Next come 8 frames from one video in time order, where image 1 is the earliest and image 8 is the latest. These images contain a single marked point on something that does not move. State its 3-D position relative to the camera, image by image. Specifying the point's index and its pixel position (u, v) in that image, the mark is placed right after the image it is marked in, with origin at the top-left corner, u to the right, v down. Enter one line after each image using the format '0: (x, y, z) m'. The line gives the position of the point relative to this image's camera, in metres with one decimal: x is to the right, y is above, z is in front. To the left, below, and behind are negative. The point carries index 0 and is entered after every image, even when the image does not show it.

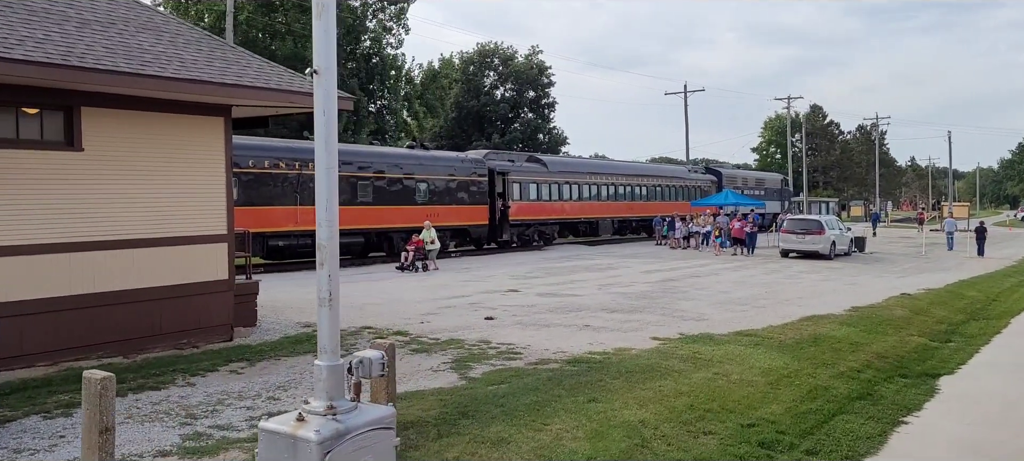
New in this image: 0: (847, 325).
0: (+4.5, -1.3, +12.1) m
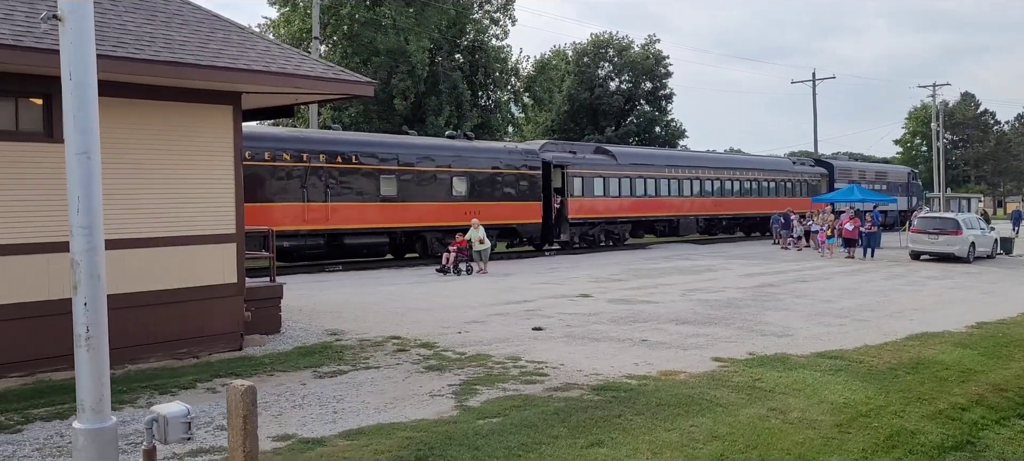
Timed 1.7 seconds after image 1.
0: (+5.0, -1.3, +10.1) m
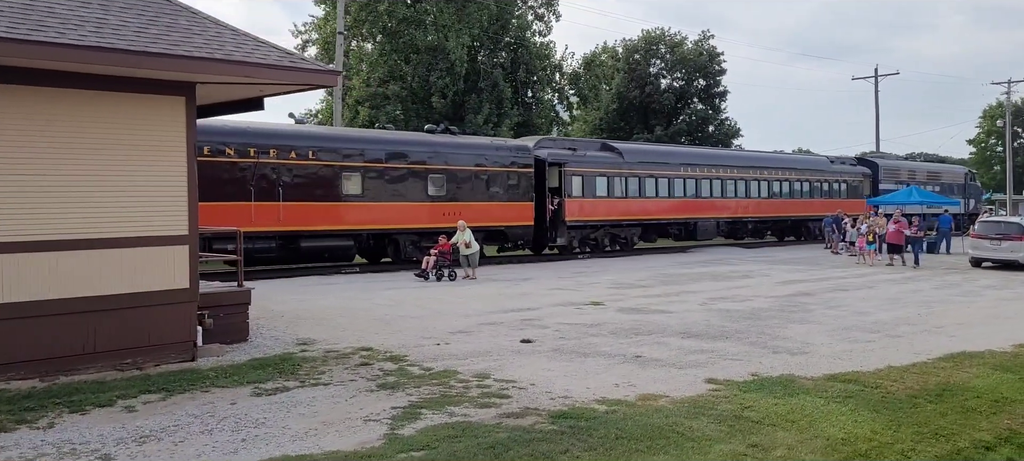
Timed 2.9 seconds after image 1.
0: (+4.8, -1.4, +8.9) m
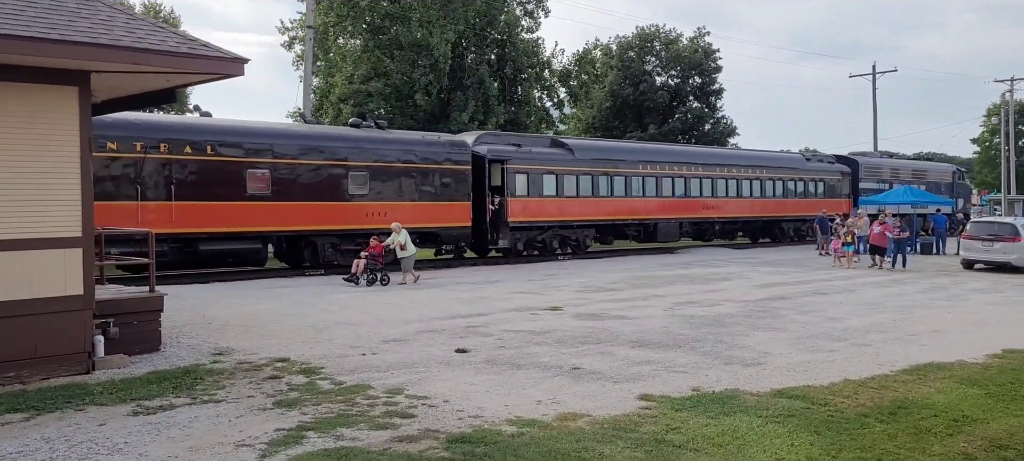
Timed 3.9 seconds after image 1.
0: (+4.2, -1.4, +8.2) m
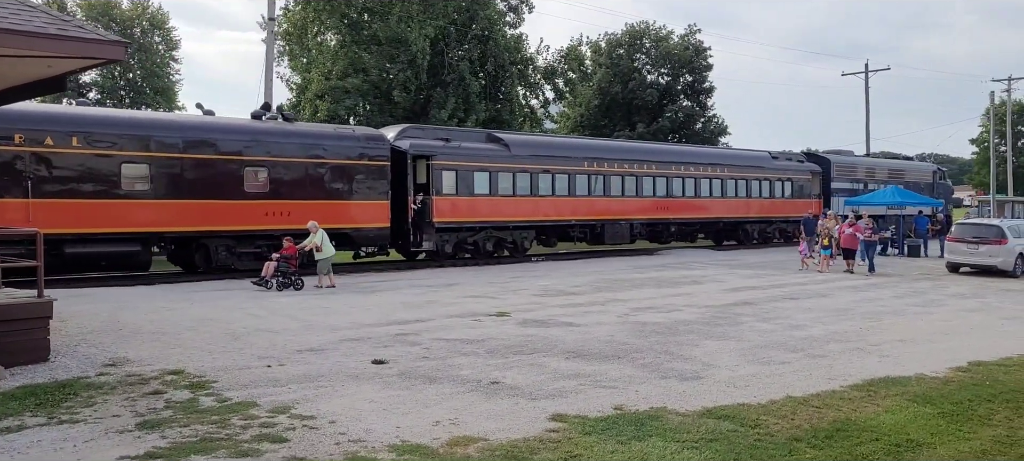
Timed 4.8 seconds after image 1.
0: (+3.4, -1.4, +7.5) m
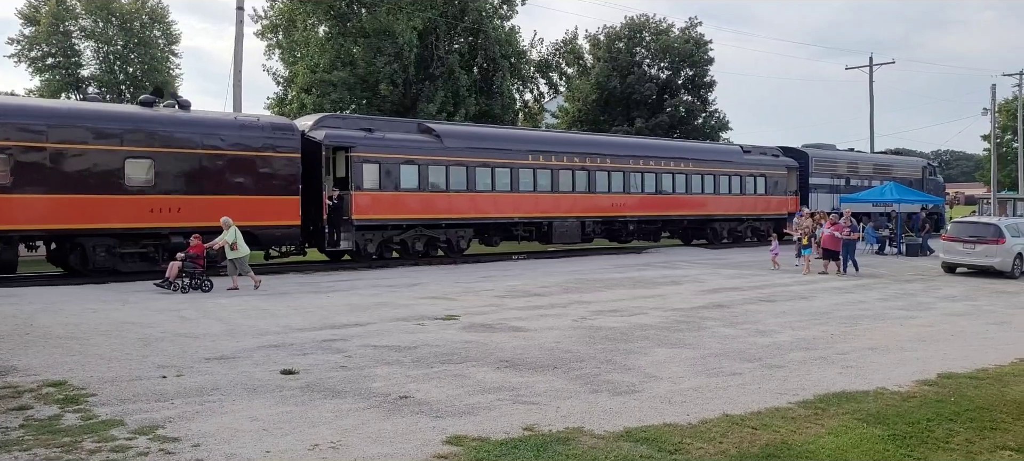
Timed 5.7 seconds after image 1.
0: (+2.7, -1.4, +6.7) m
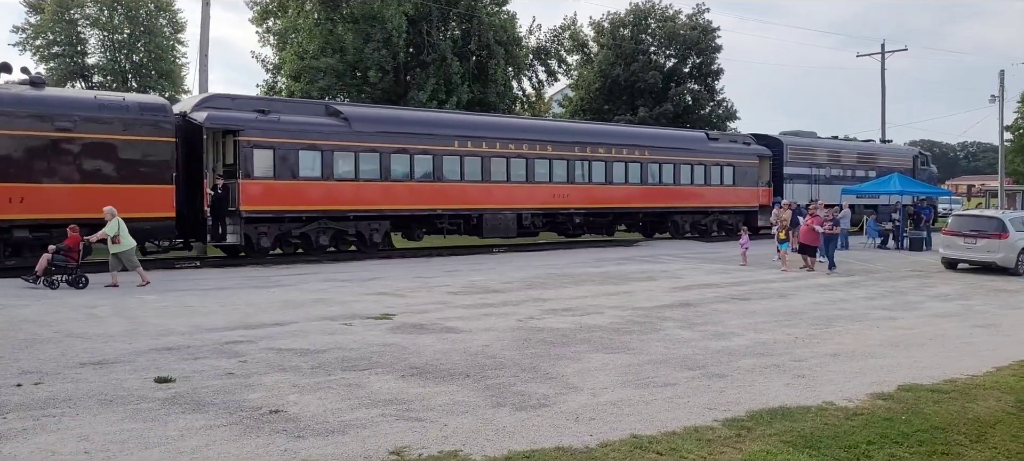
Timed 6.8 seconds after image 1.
0: (+1.9, -1.4, +5.8) m
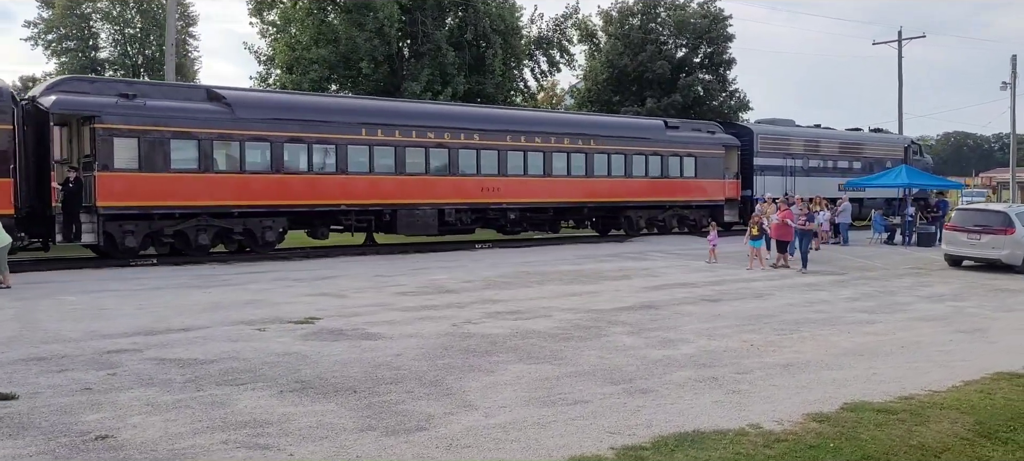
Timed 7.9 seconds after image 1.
0: (+1.0, -1.4, +5.0) m
